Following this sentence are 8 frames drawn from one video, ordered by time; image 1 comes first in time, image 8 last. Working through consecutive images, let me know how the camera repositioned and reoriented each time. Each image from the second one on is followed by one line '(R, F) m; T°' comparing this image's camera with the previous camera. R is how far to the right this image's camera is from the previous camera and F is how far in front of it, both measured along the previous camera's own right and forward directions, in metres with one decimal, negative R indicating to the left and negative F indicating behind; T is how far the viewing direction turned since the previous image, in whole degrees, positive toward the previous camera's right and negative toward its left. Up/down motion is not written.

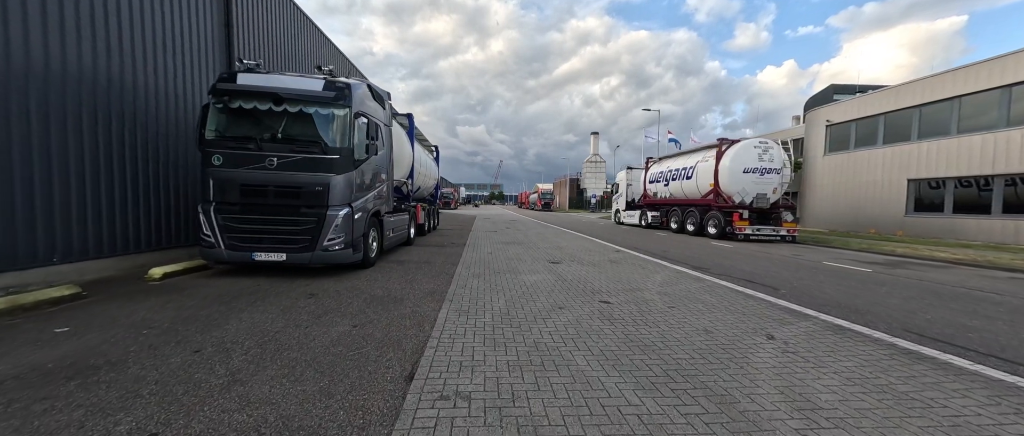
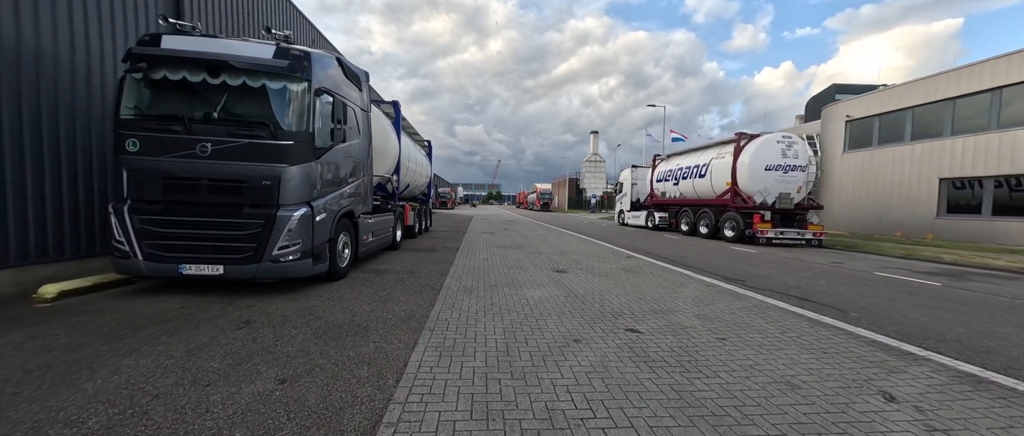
(0.0, +1.3) m; 0°
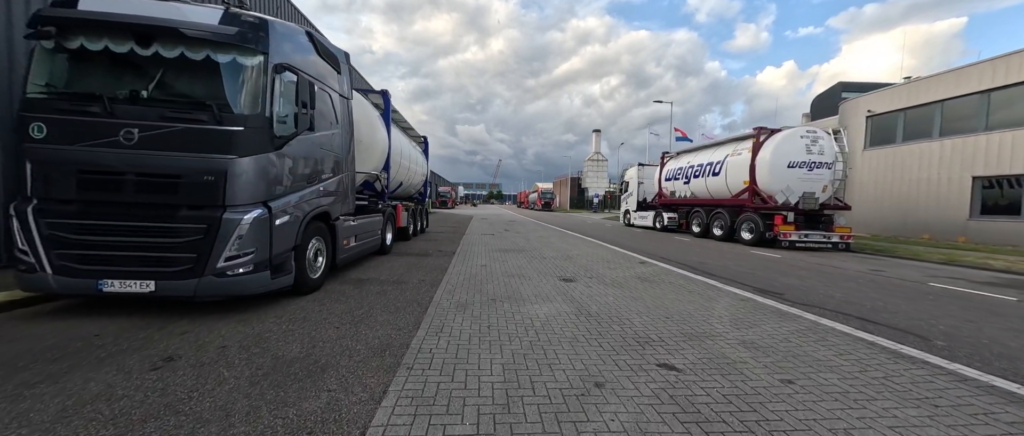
(0.0, +1.0) m; 0°
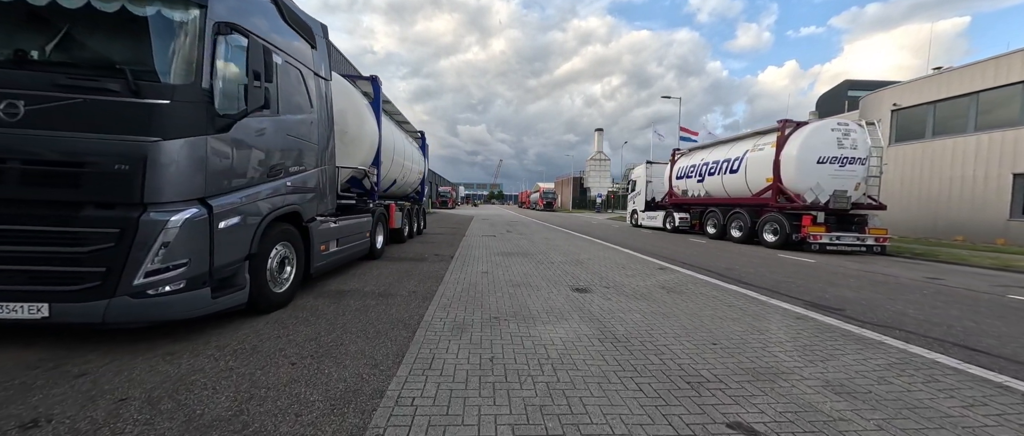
(-0.1, +1.0) m; 0°
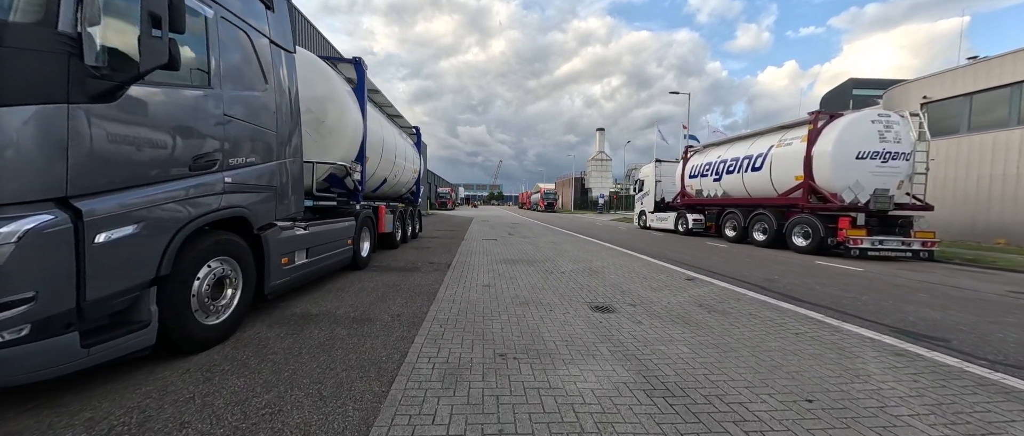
(-0.1, +1.1) m; 0°
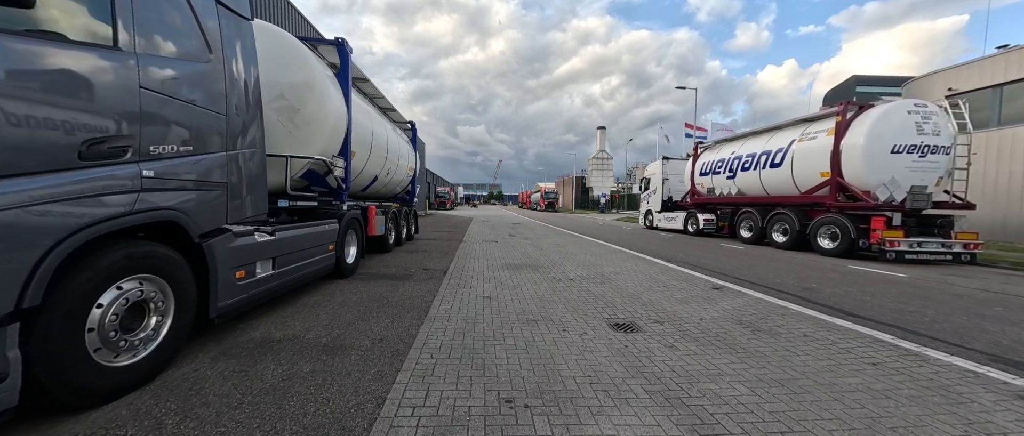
(-0.1, +0.8) m; 0°
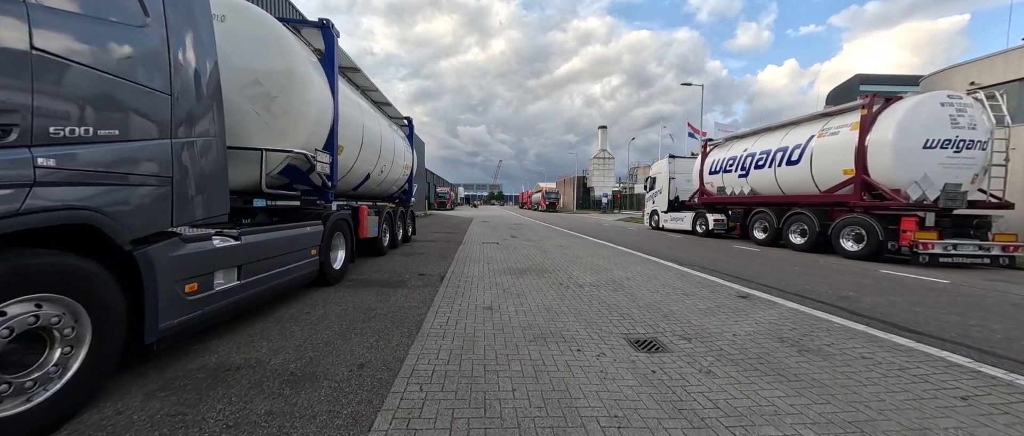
(0.0, +0.6) m; 0°
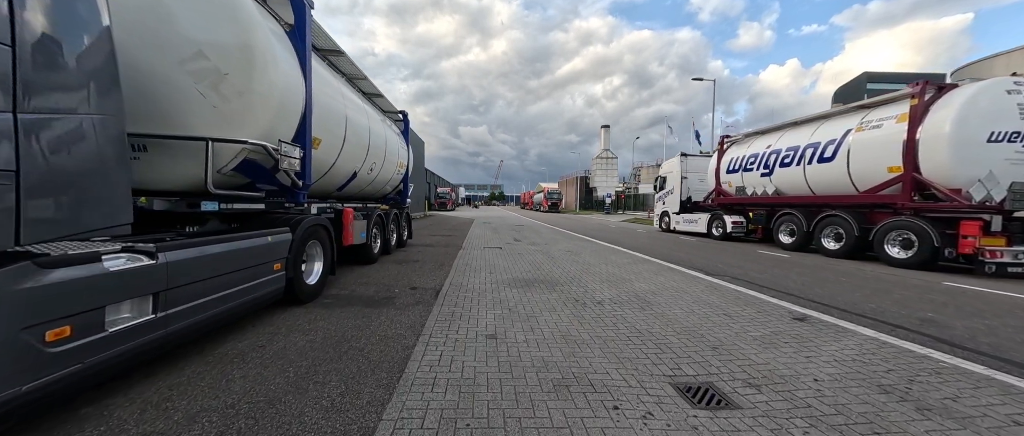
(-0.1, +1.0) m; 0°
